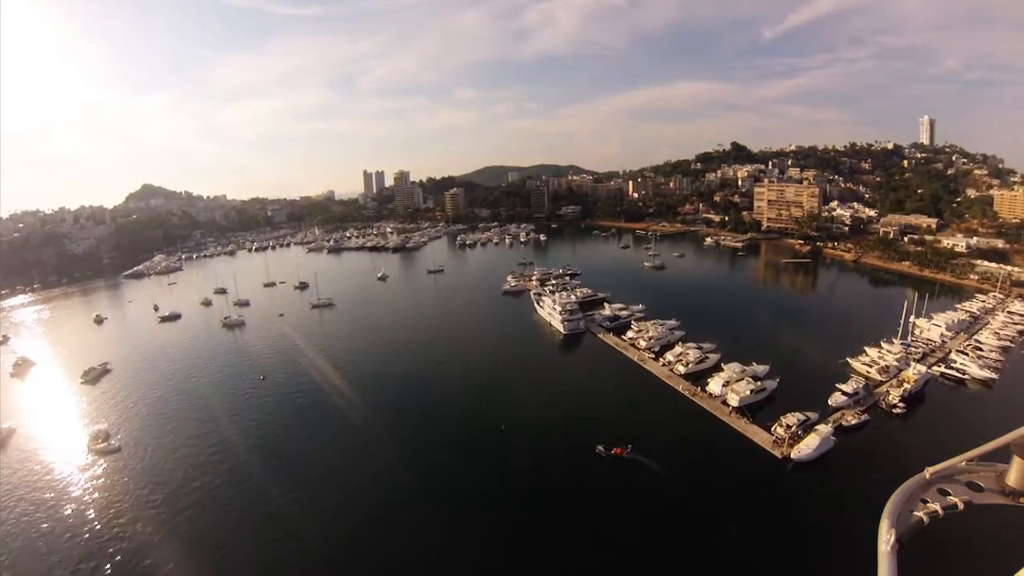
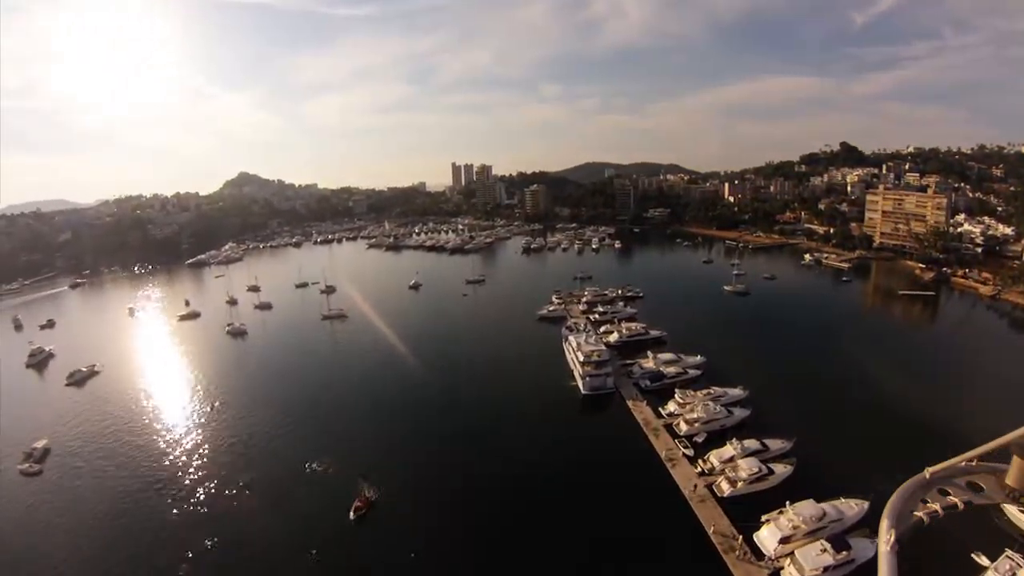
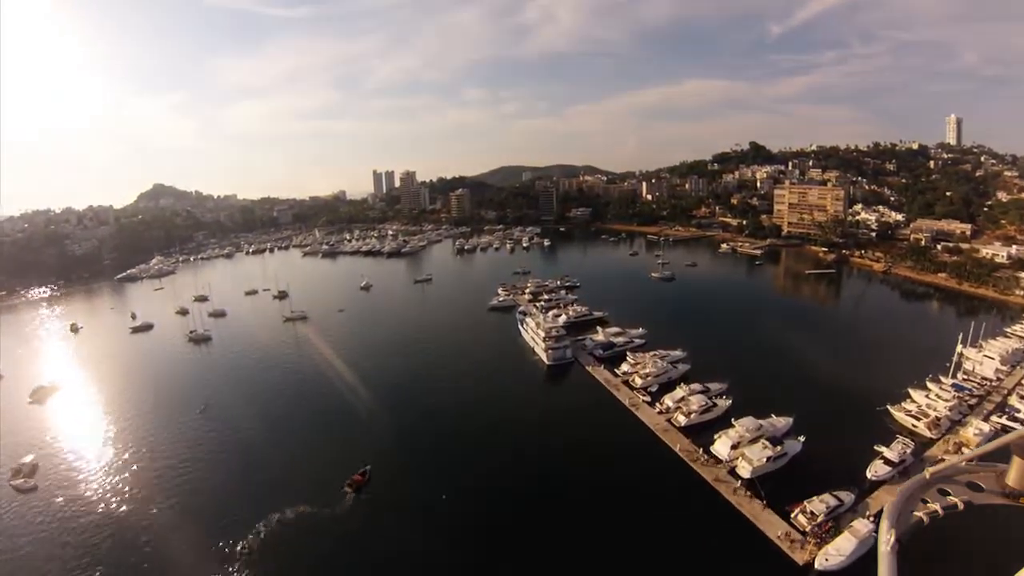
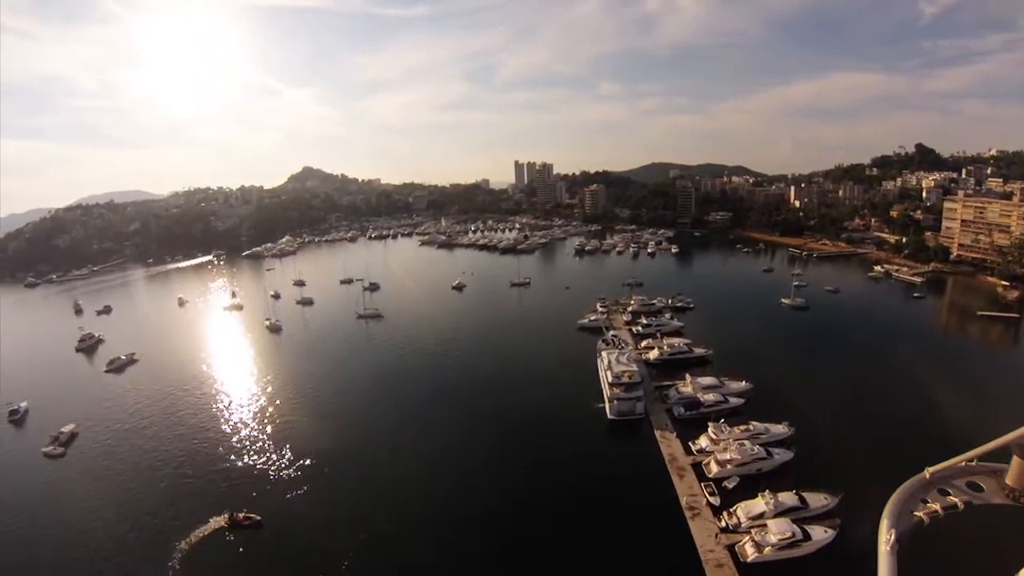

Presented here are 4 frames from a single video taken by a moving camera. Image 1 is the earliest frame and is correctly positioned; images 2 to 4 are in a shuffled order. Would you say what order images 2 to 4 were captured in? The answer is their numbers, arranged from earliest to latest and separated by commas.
3, 2, 4
